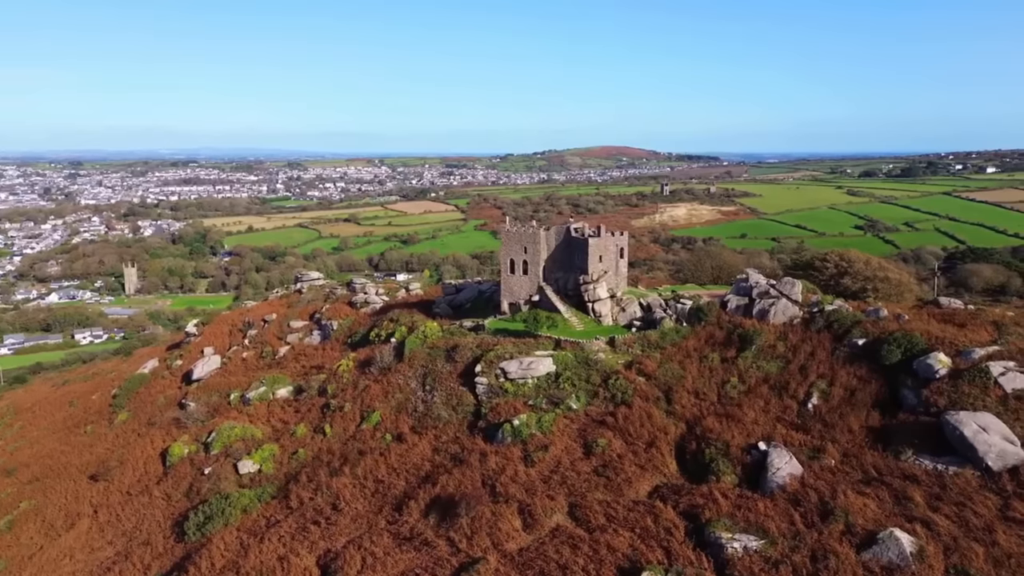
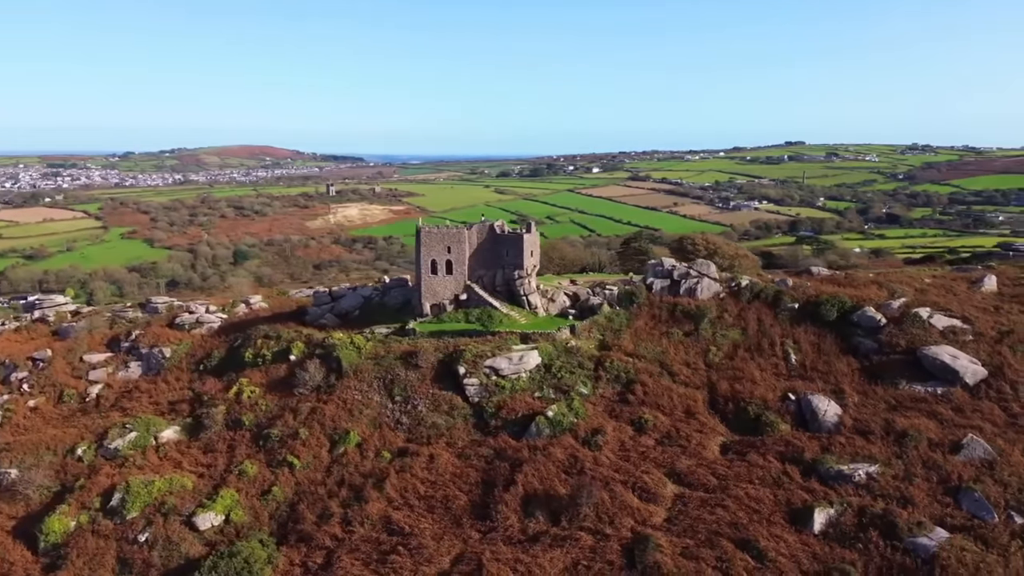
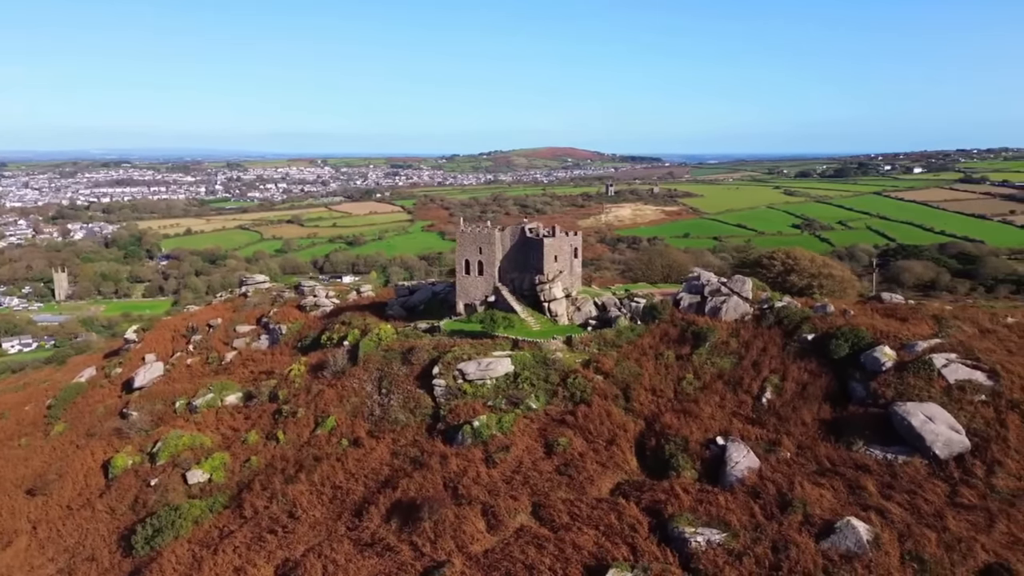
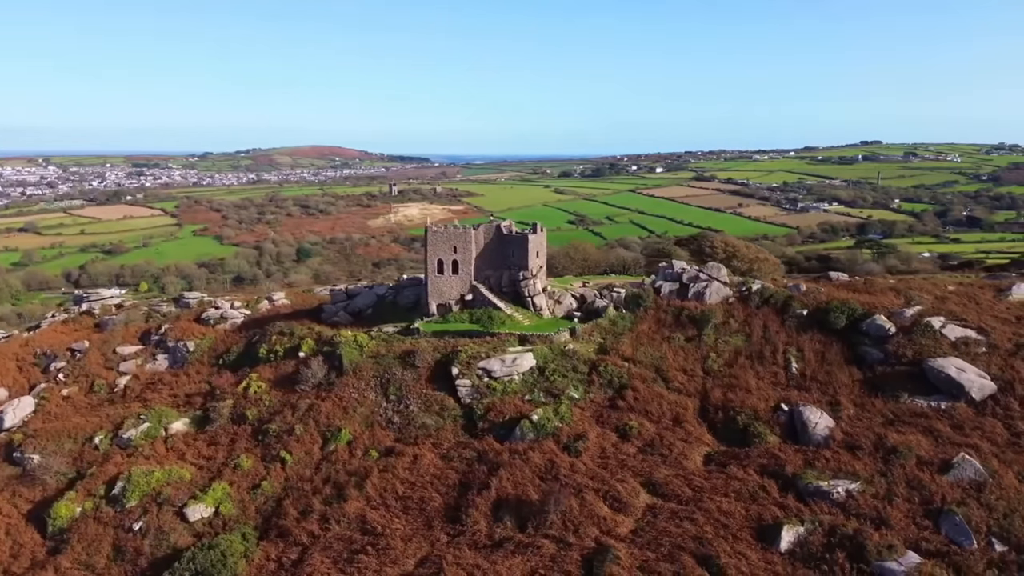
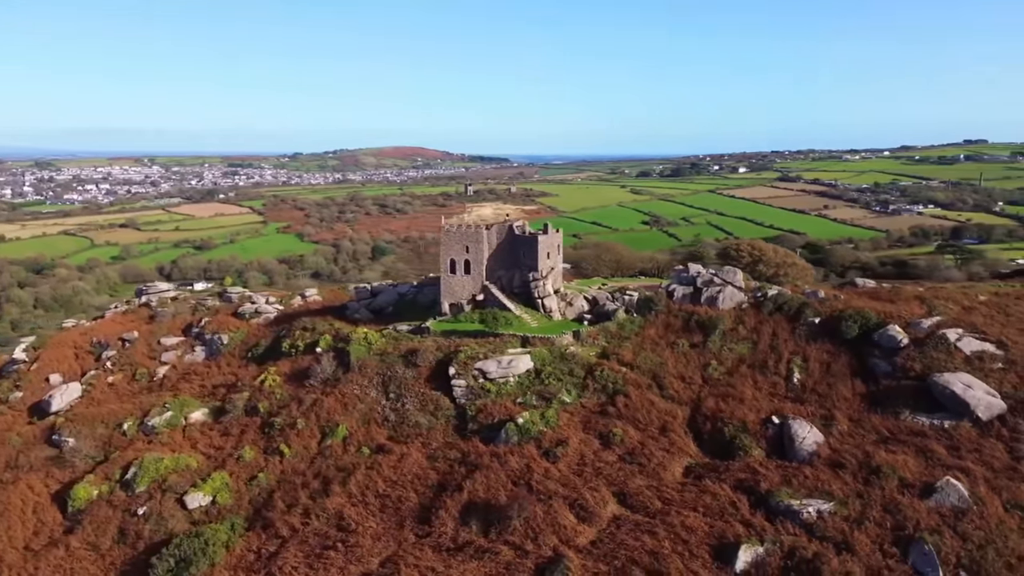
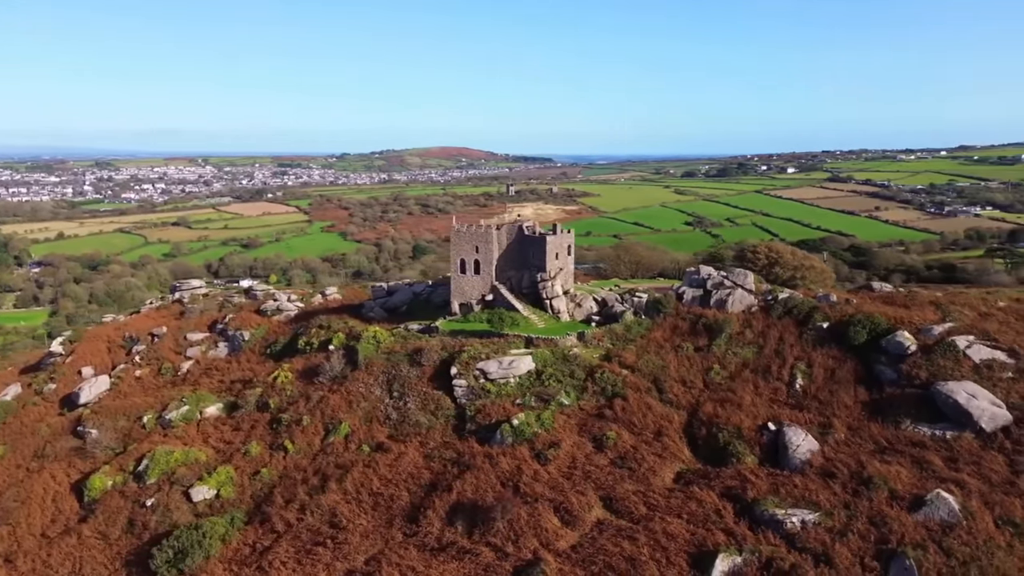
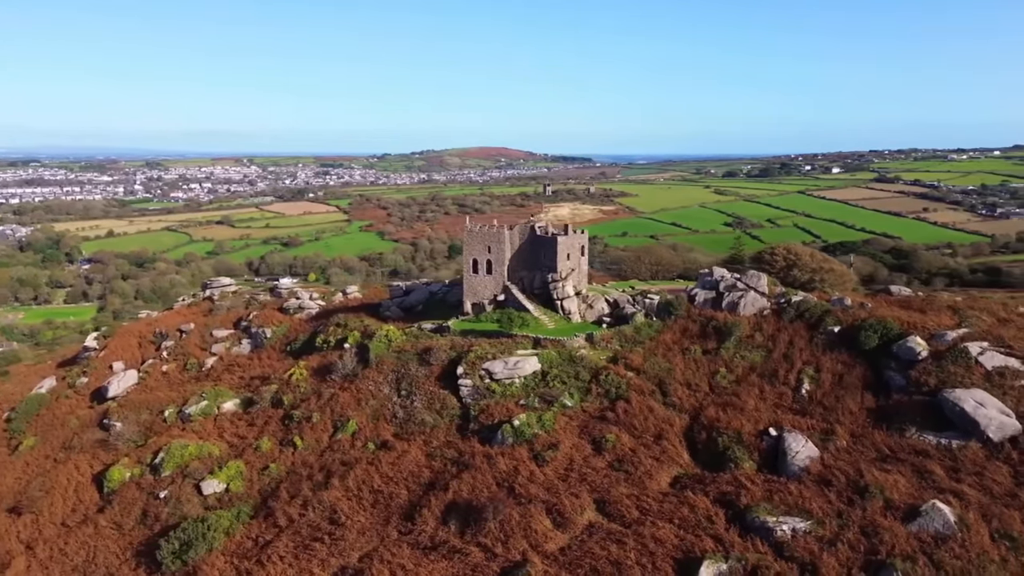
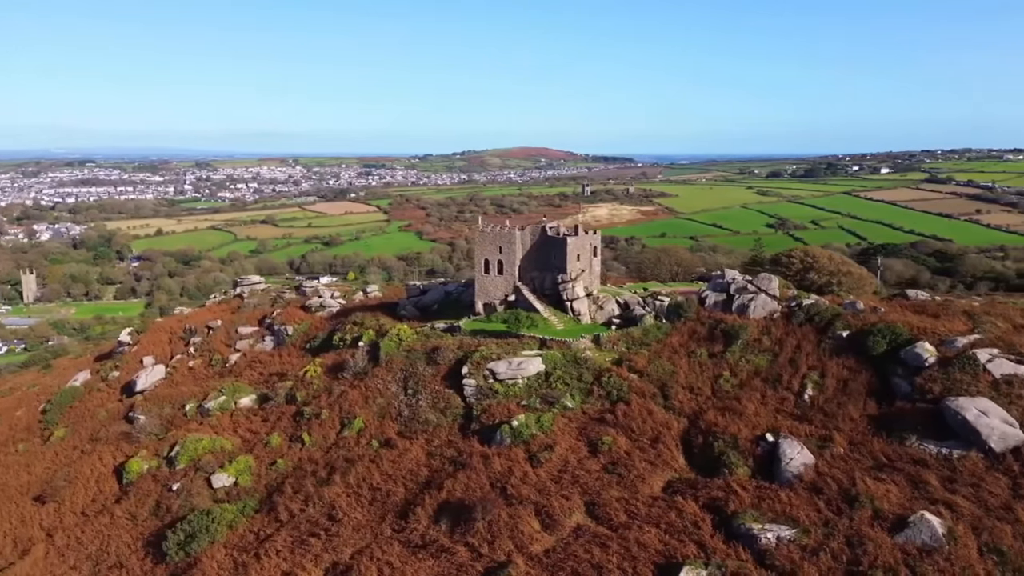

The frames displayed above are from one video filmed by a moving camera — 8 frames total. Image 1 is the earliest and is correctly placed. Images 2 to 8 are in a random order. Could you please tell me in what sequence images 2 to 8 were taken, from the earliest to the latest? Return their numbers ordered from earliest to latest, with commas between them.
3, 8, 7, 6, 5, 4, 2
